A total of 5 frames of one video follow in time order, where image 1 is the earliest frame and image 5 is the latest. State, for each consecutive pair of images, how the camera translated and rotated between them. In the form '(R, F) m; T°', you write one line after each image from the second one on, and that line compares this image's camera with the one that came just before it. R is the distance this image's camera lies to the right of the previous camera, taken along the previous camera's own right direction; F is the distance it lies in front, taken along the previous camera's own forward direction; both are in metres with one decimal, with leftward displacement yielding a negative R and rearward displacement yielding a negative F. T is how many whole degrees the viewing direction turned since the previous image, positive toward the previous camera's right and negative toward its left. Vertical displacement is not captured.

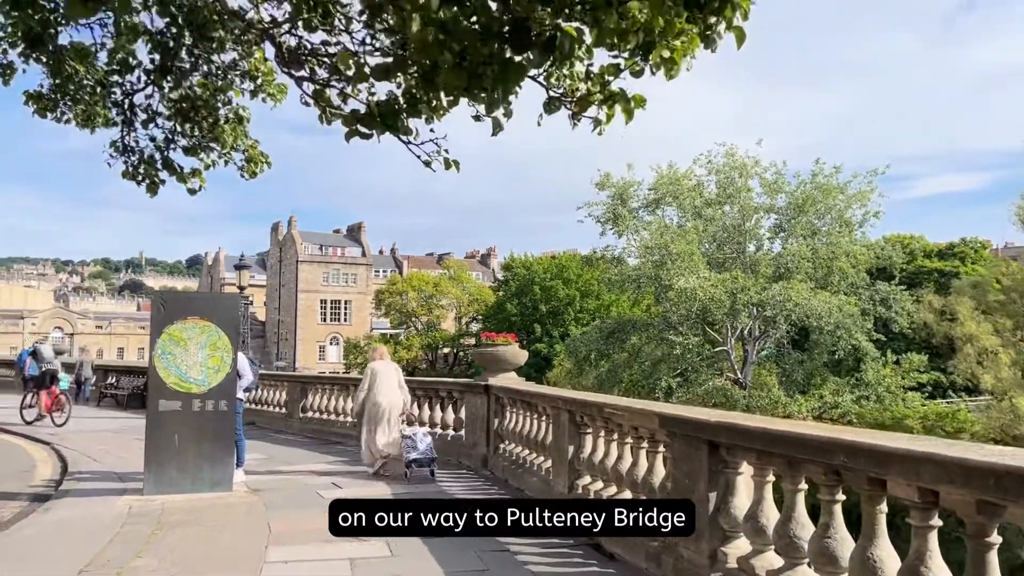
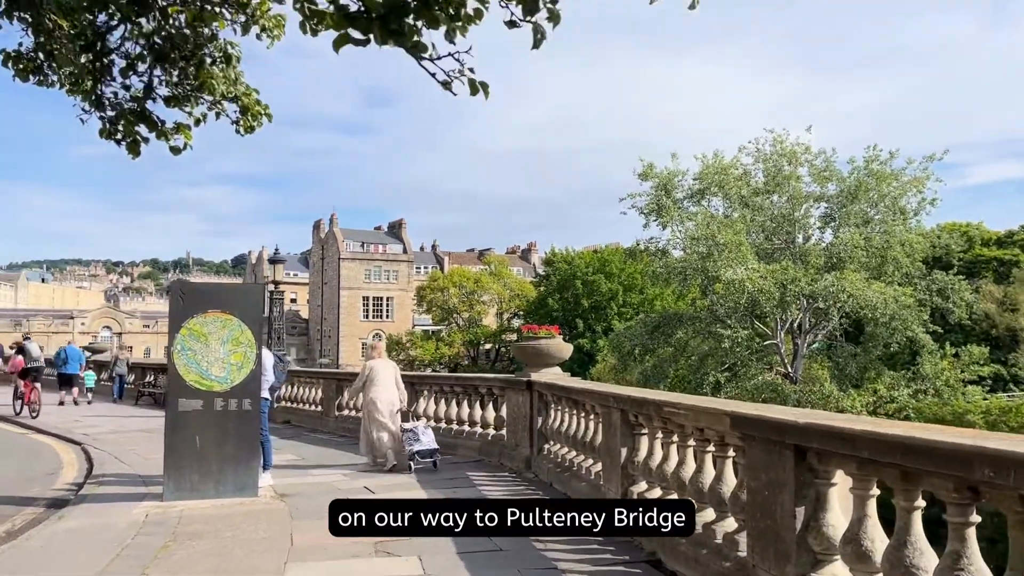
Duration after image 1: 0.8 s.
(0.0, +0.7) m; -3°
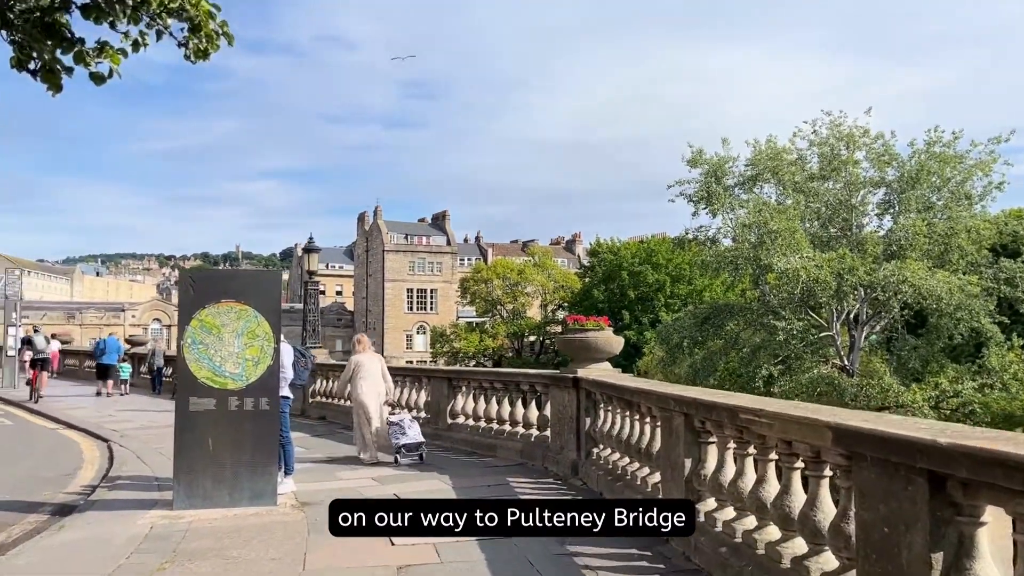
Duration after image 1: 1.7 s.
(0.0, +0.9) m; -3°
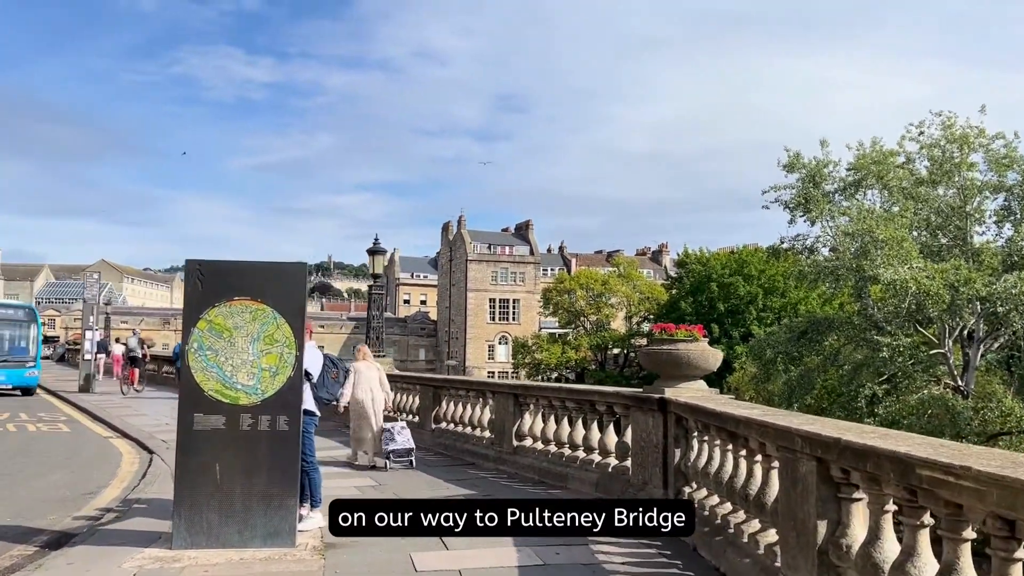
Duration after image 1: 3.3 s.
(+0.1, +1.4) m; -6°
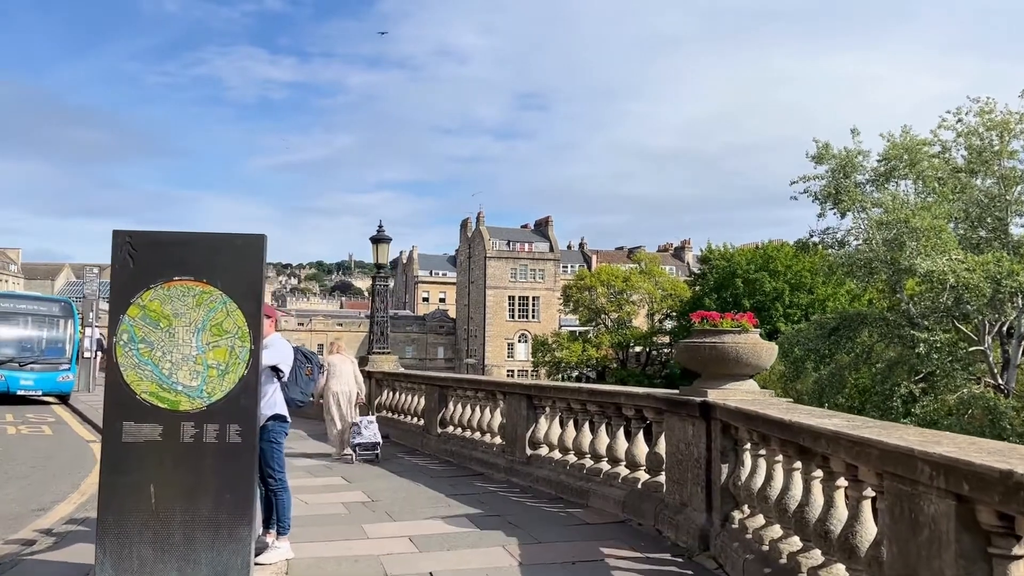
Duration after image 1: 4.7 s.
(+0.1, +1.2) m; -1°
